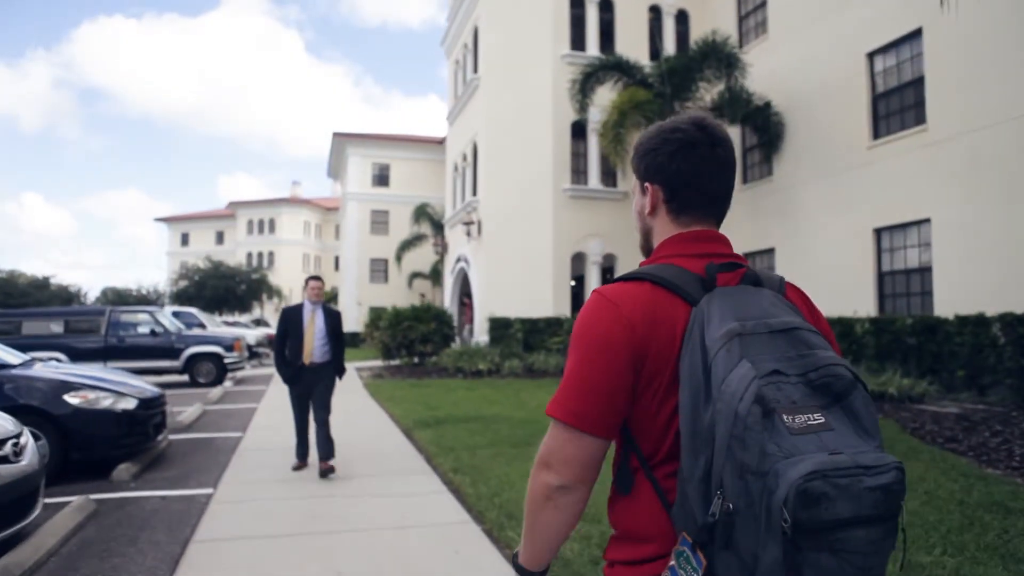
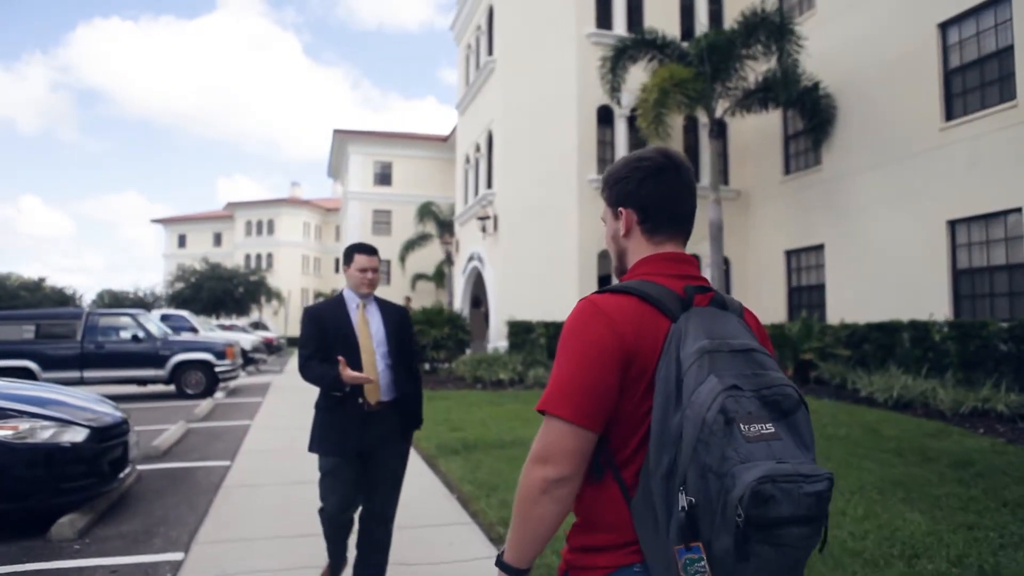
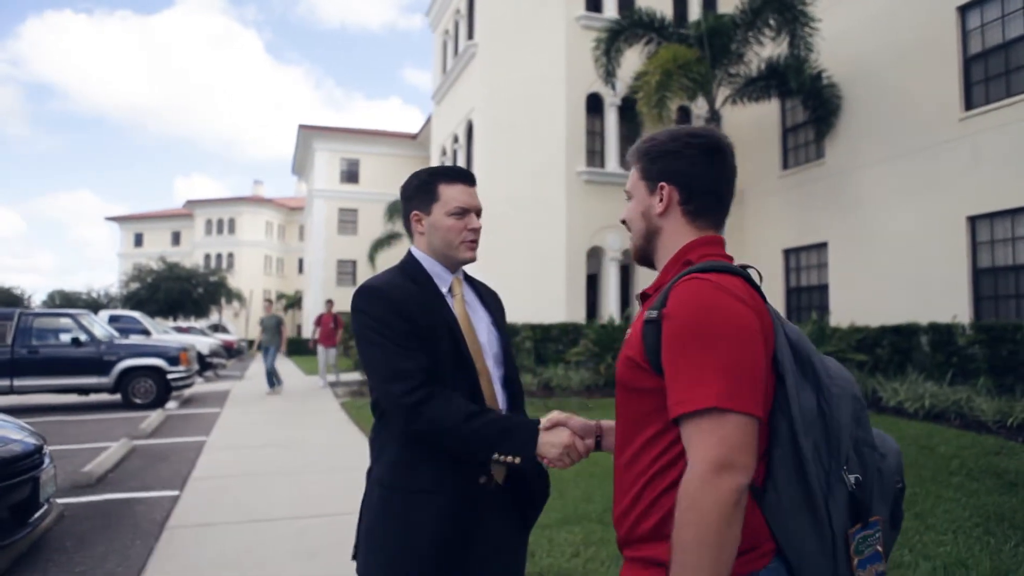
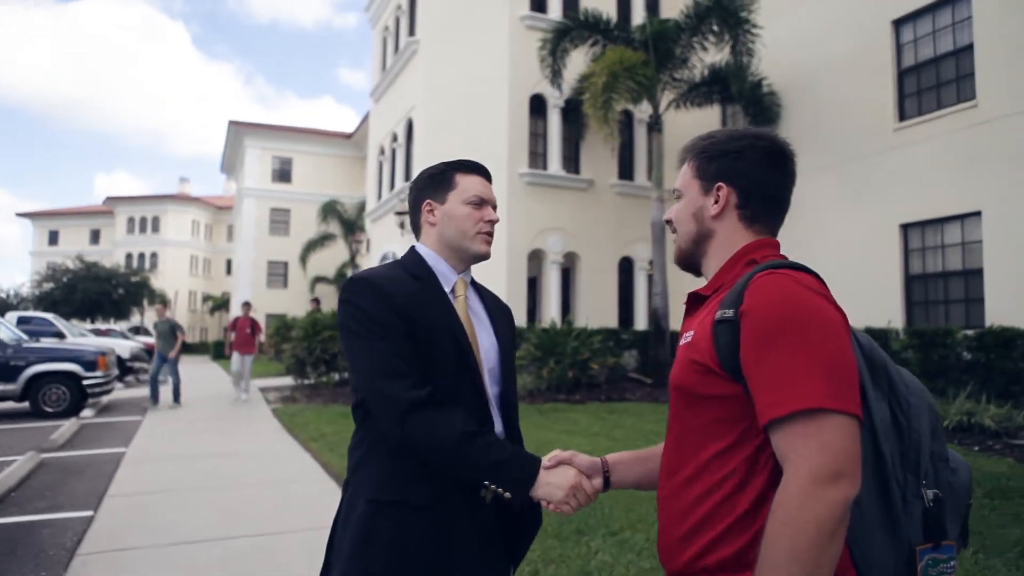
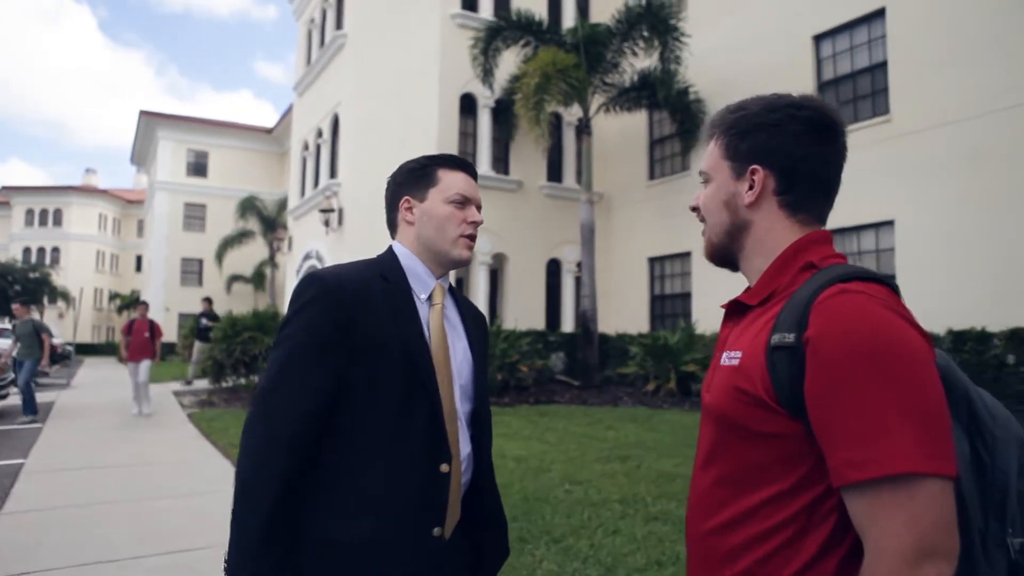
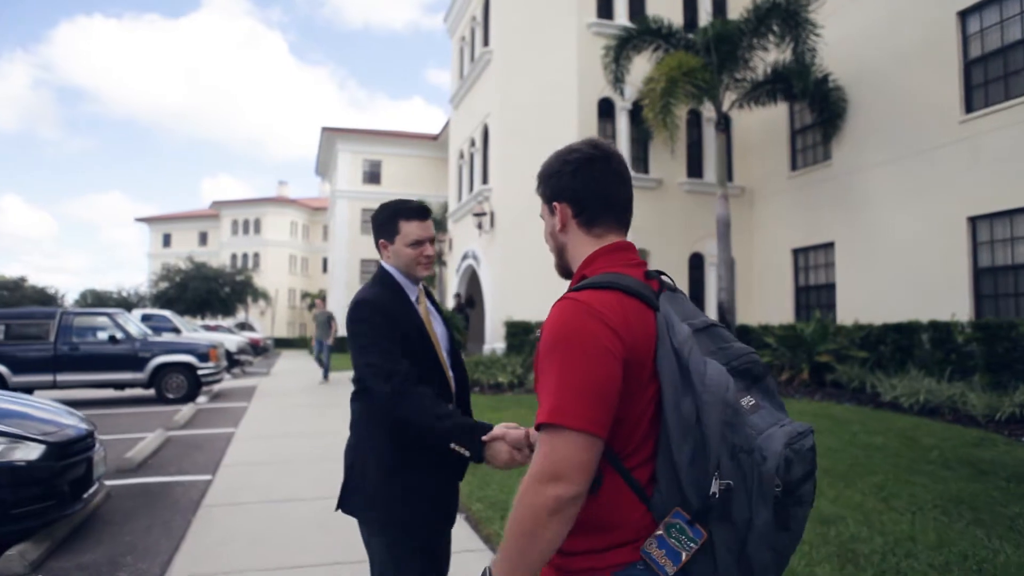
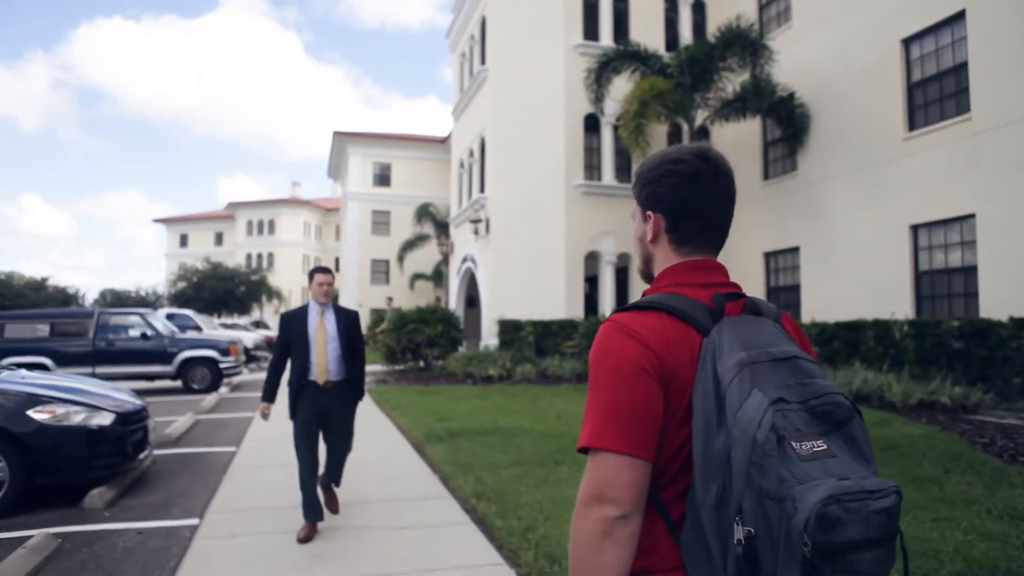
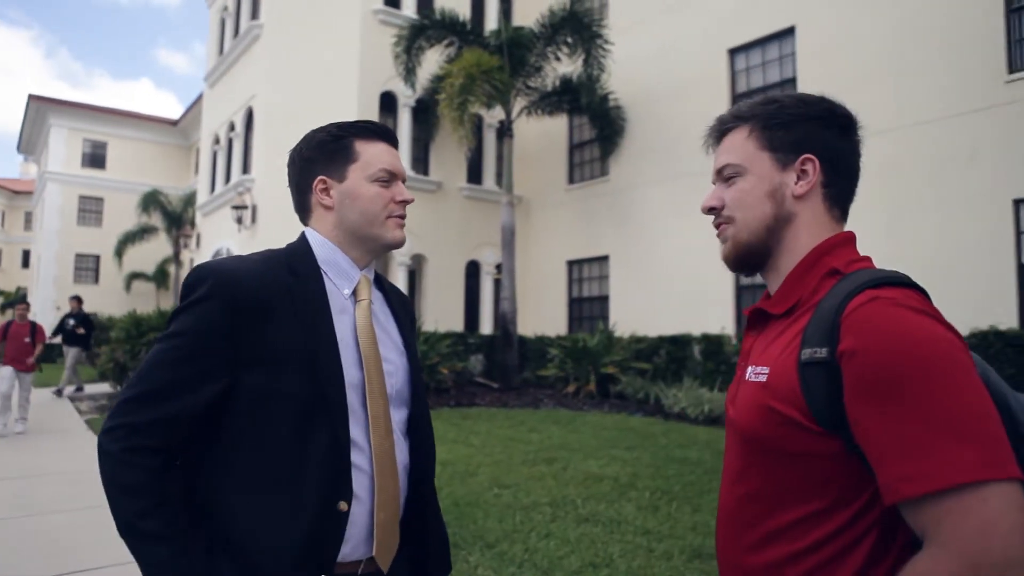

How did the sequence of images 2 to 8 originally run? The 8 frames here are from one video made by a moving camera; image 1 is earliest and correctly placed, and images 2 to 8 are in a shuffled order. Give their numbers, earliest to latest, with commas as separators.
7, 2, 6, 3, 4, 5, 8
